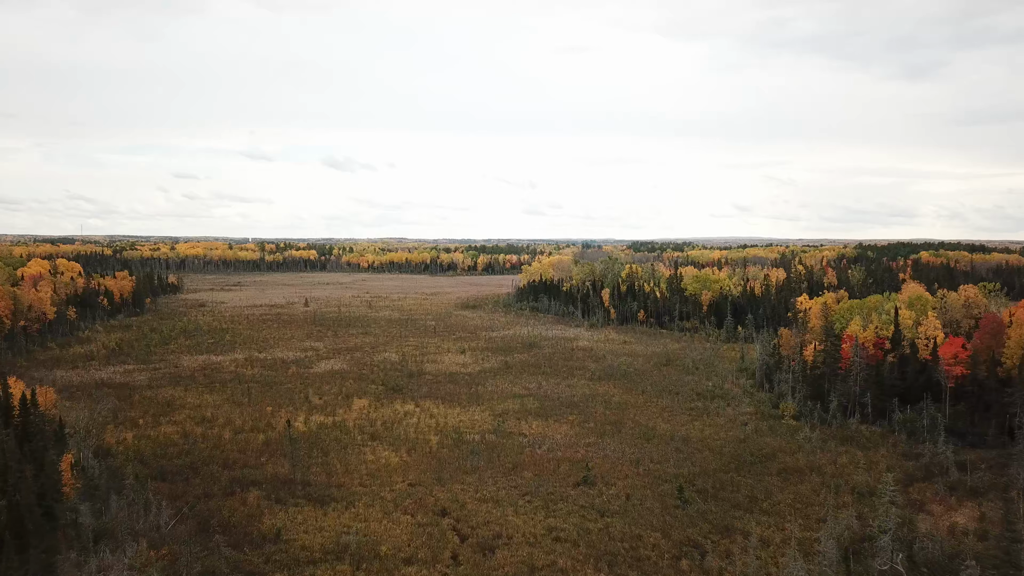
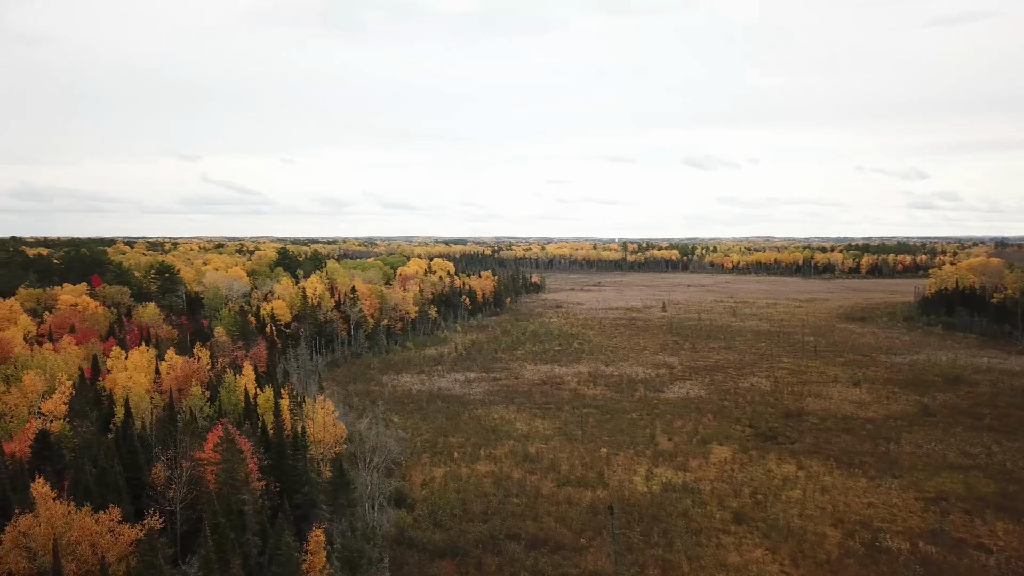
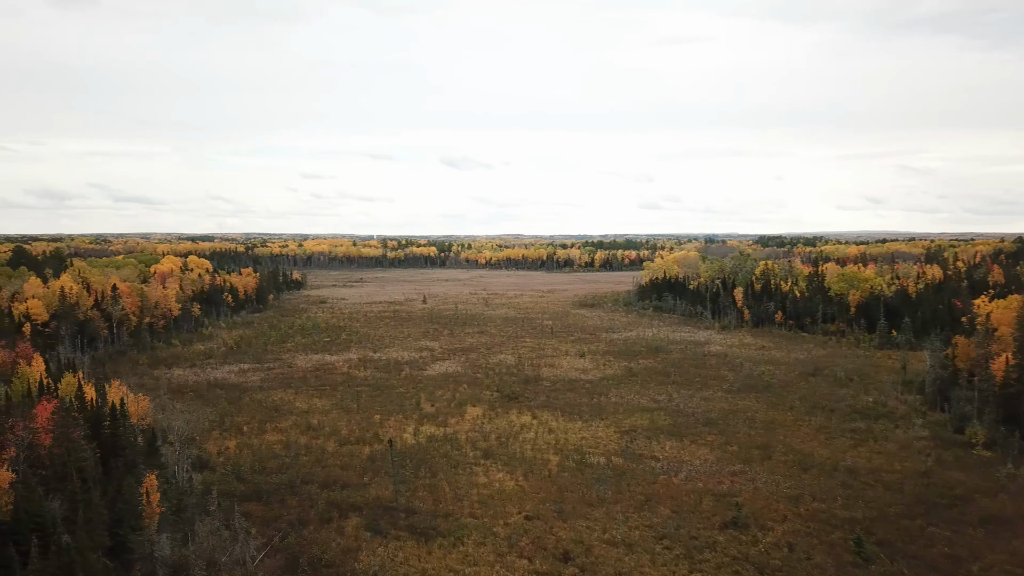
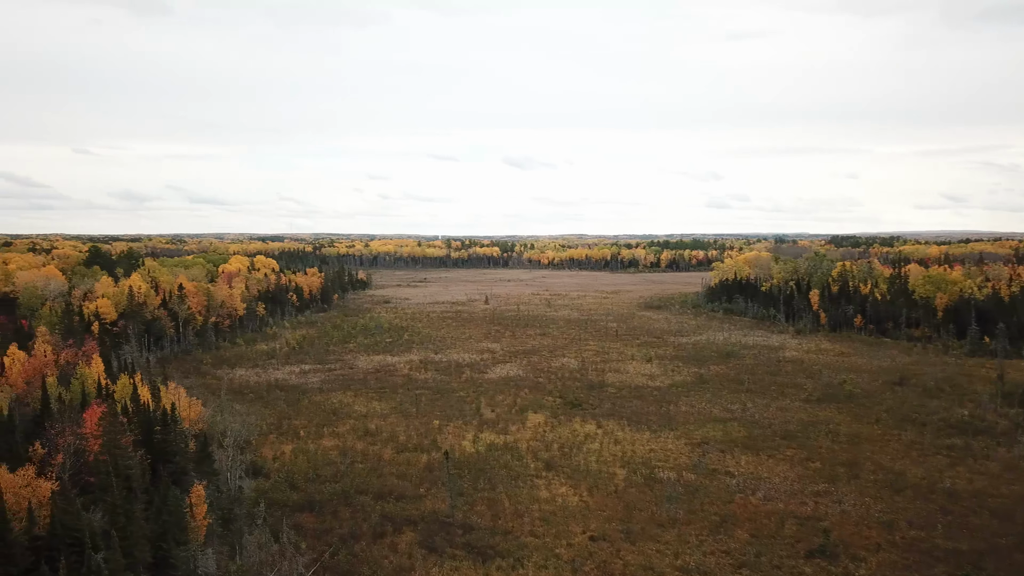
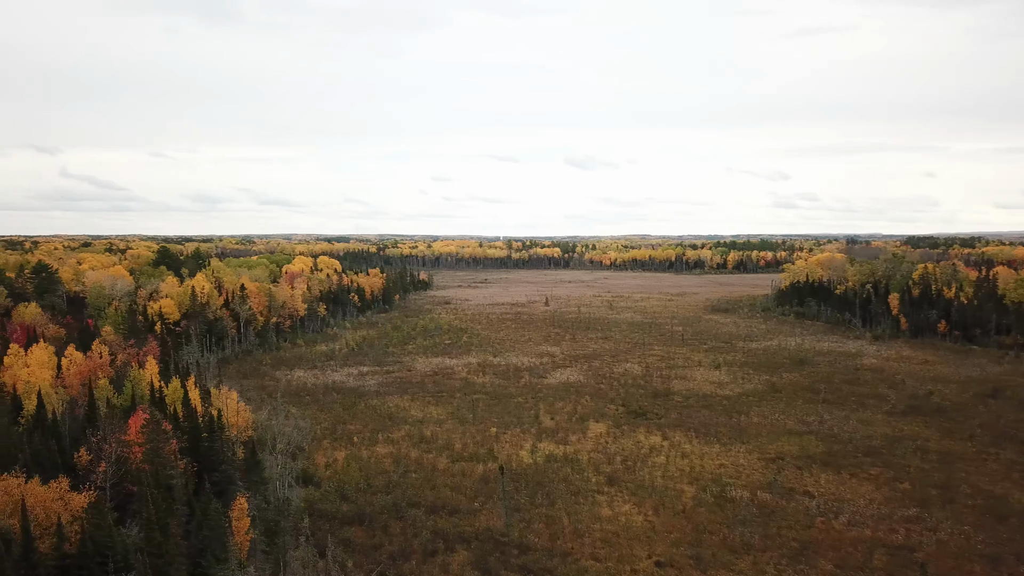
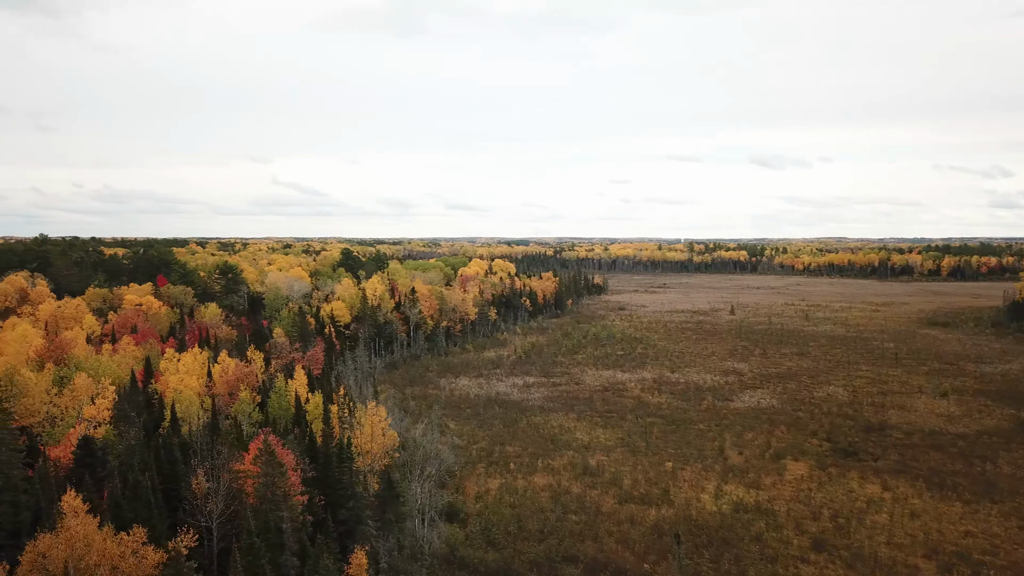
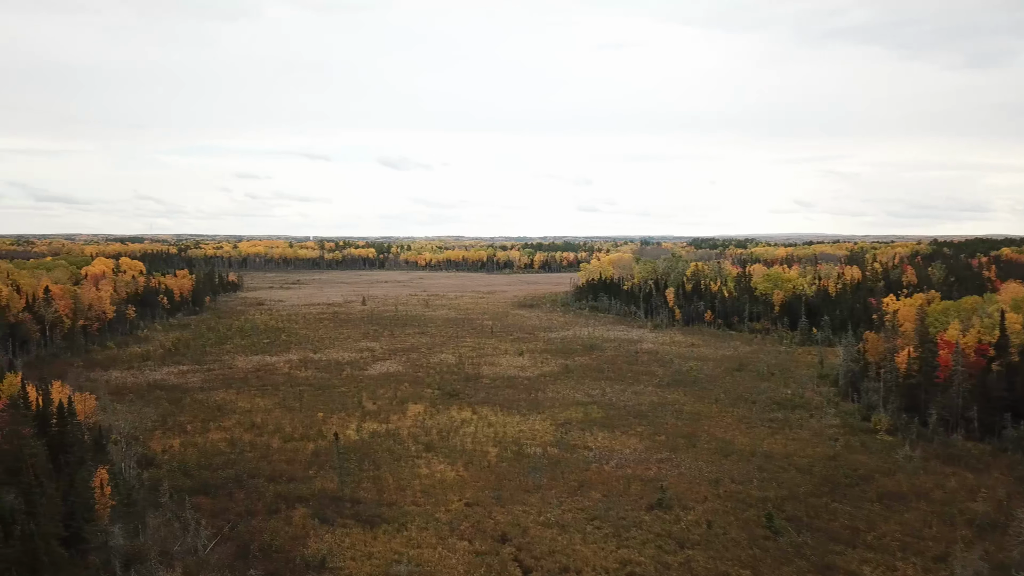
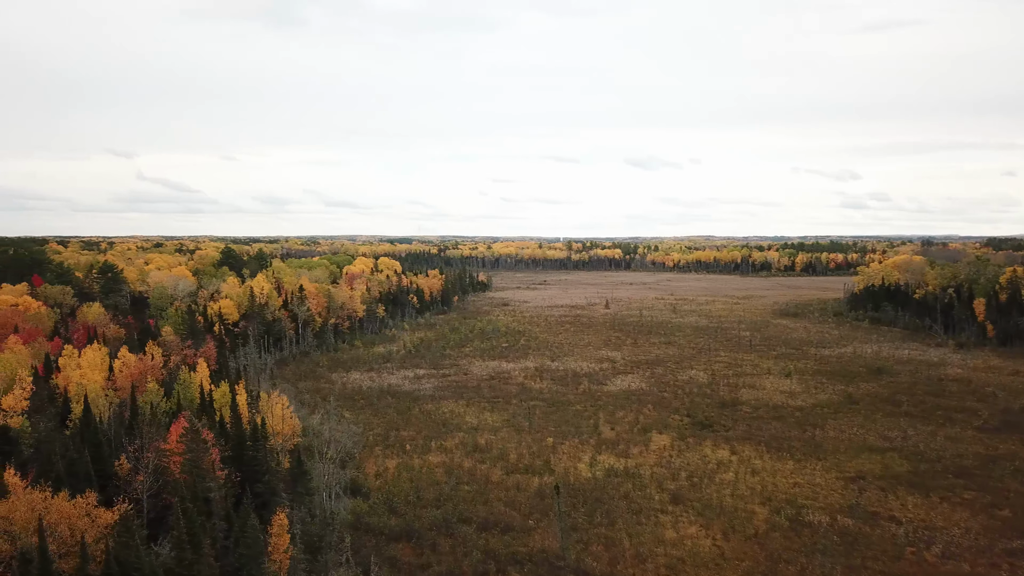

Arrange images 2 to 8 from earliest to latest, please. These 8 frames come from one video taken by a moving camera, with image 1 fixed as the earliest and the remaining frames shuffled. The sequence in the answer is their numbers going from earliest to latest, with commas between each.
7, 3, 4, 5, 8, 2, 6
